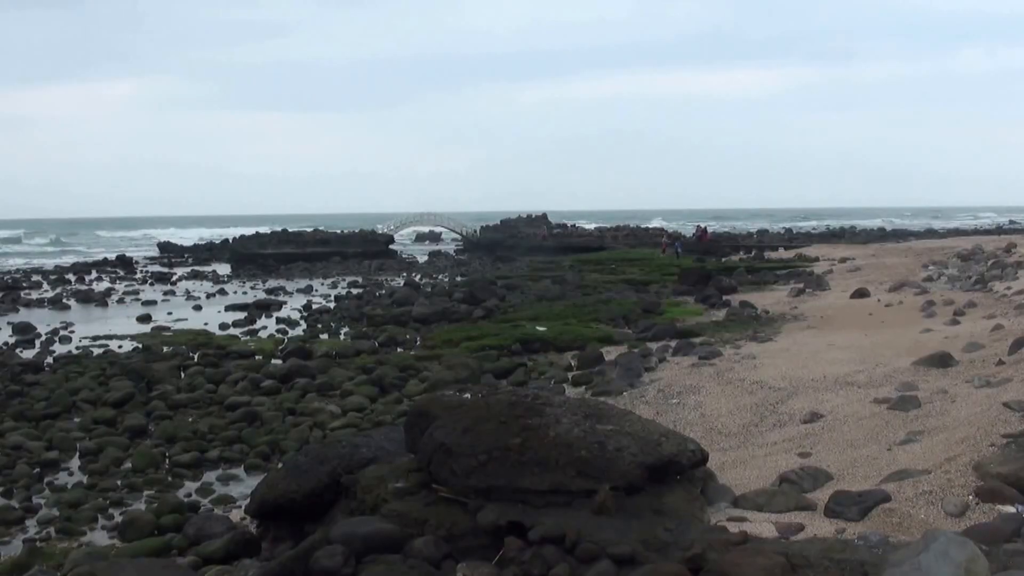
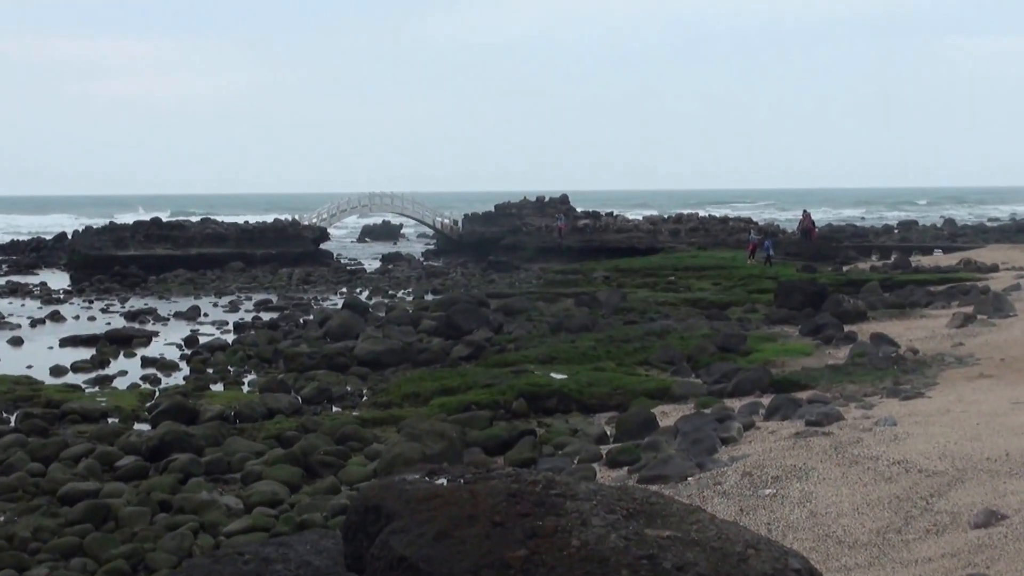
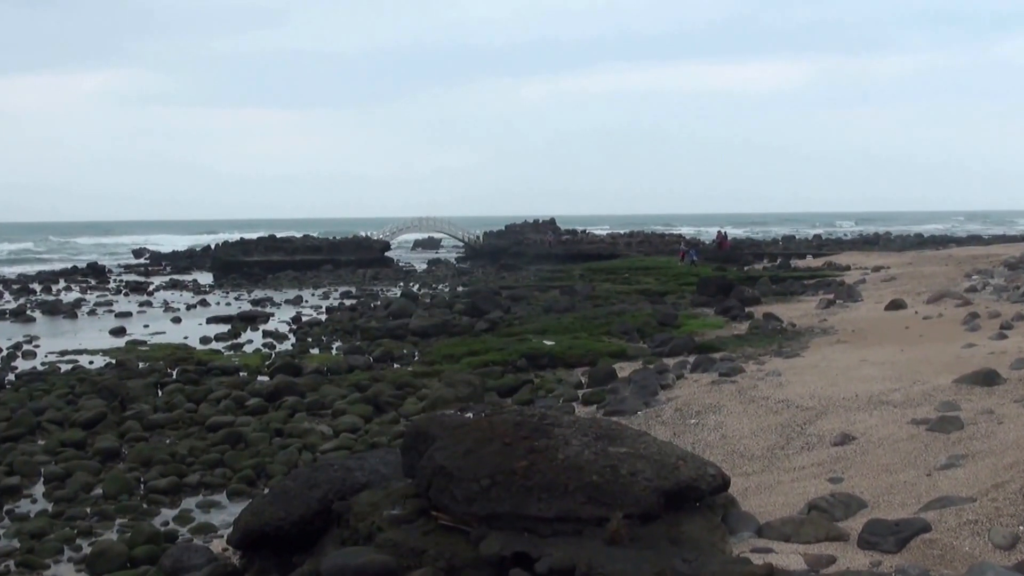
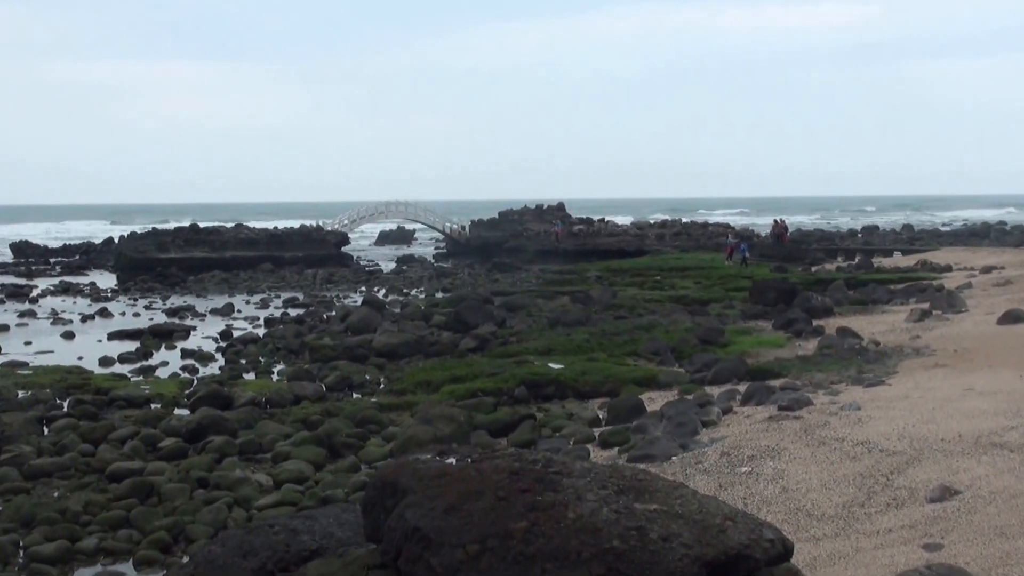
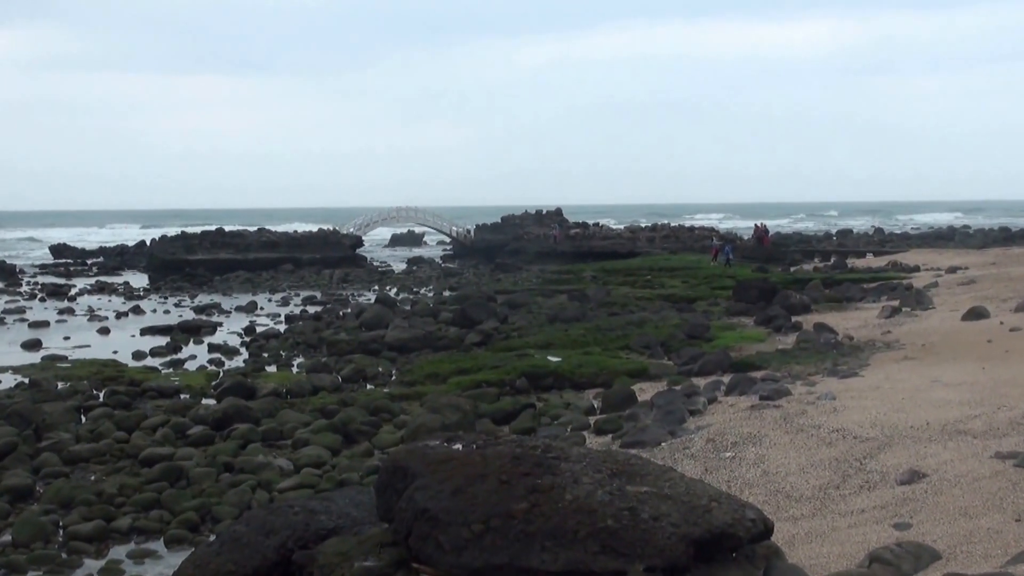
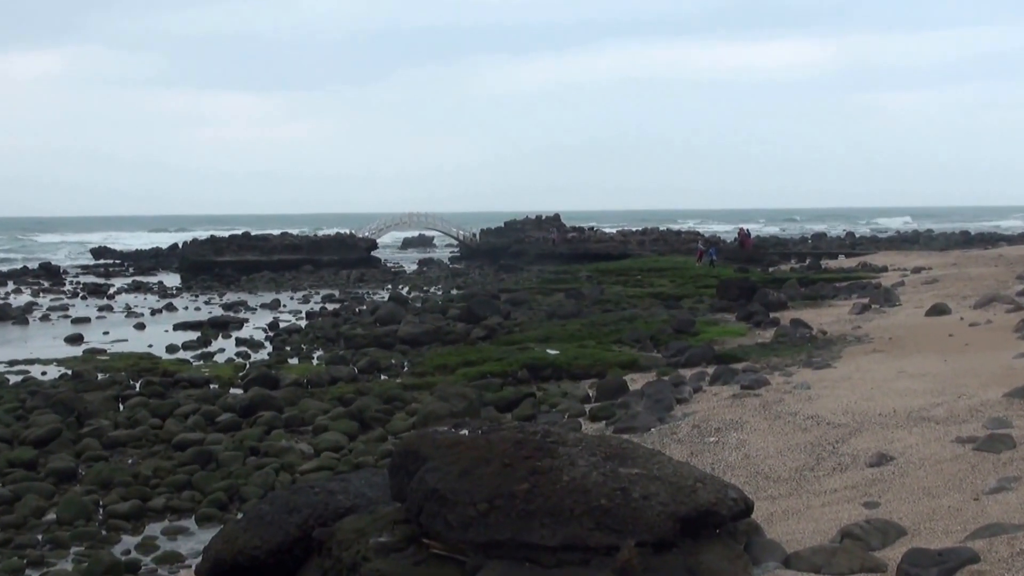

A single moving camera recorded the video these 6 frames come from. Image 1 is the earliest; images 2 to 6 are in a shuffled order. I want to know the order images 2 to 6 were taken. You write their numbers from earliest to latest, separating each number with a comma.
3, 6, 5, 4, 2
